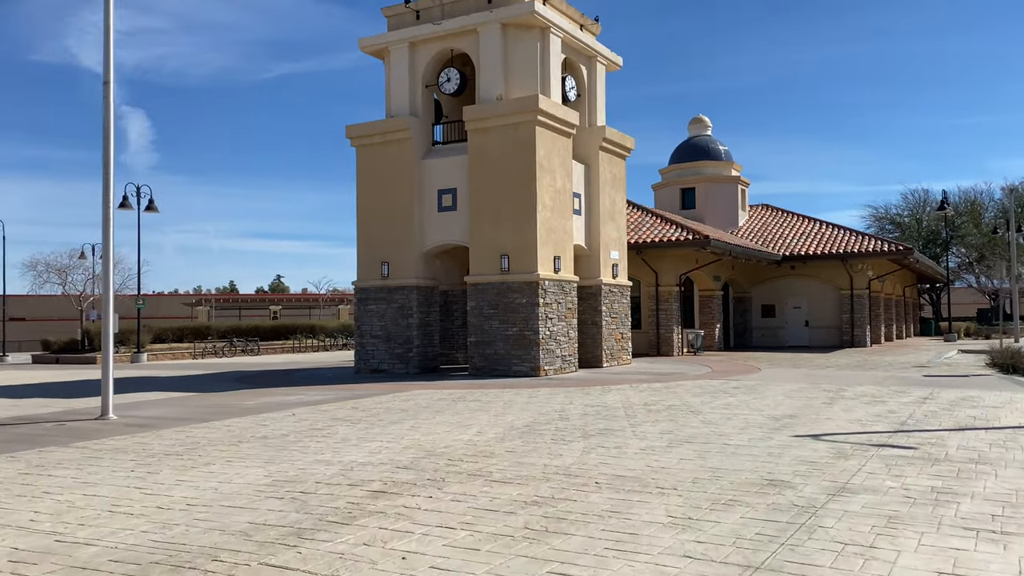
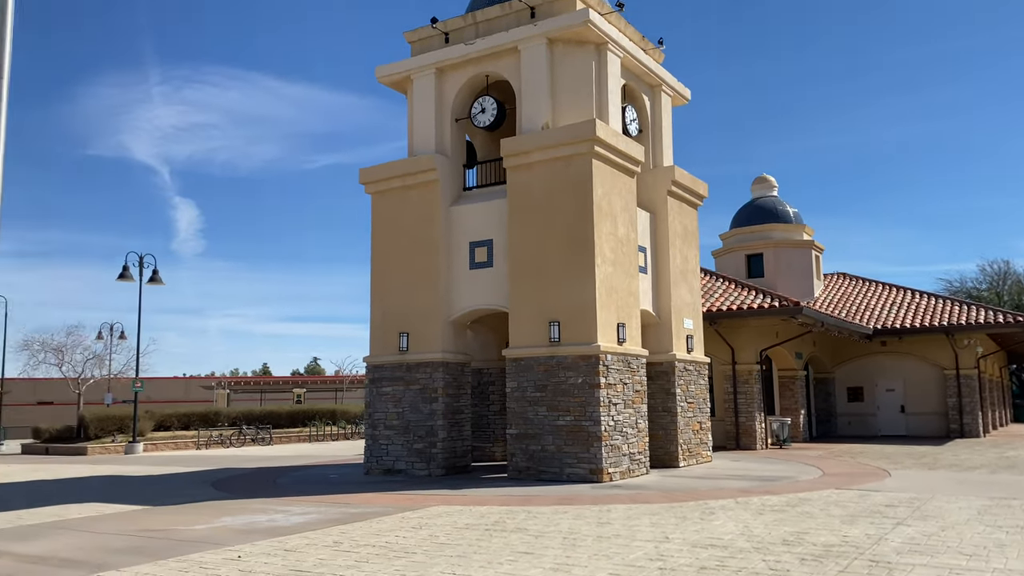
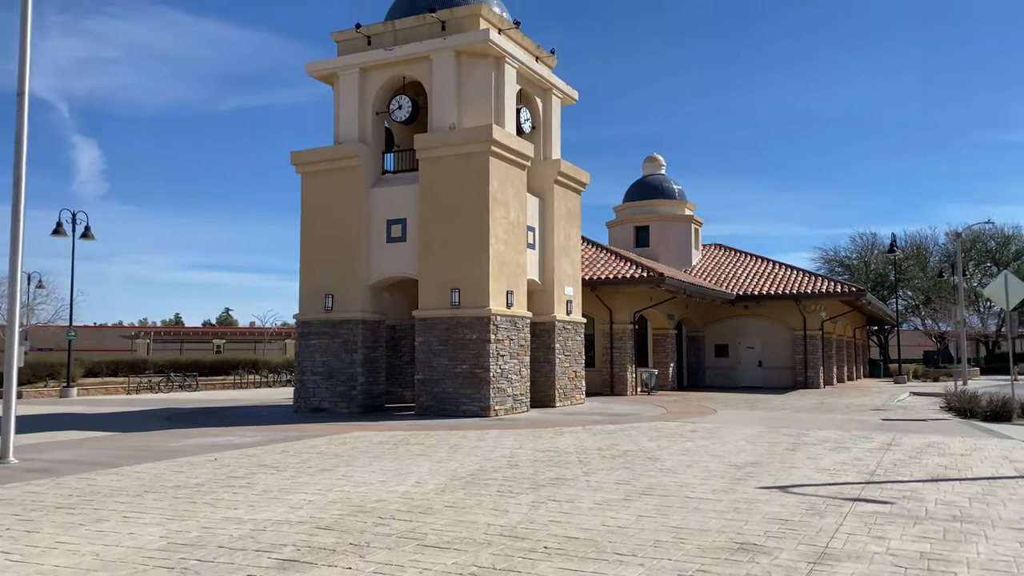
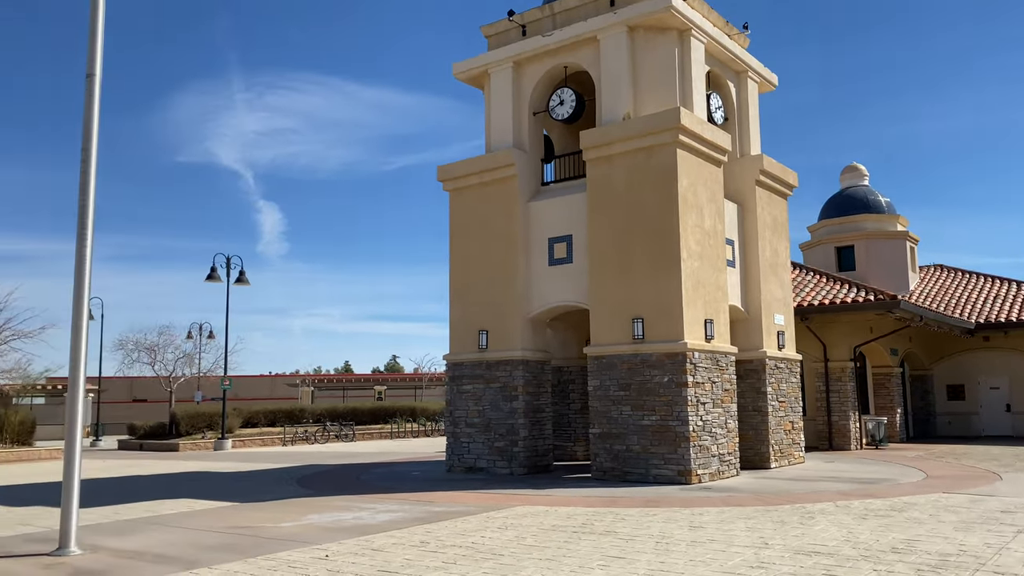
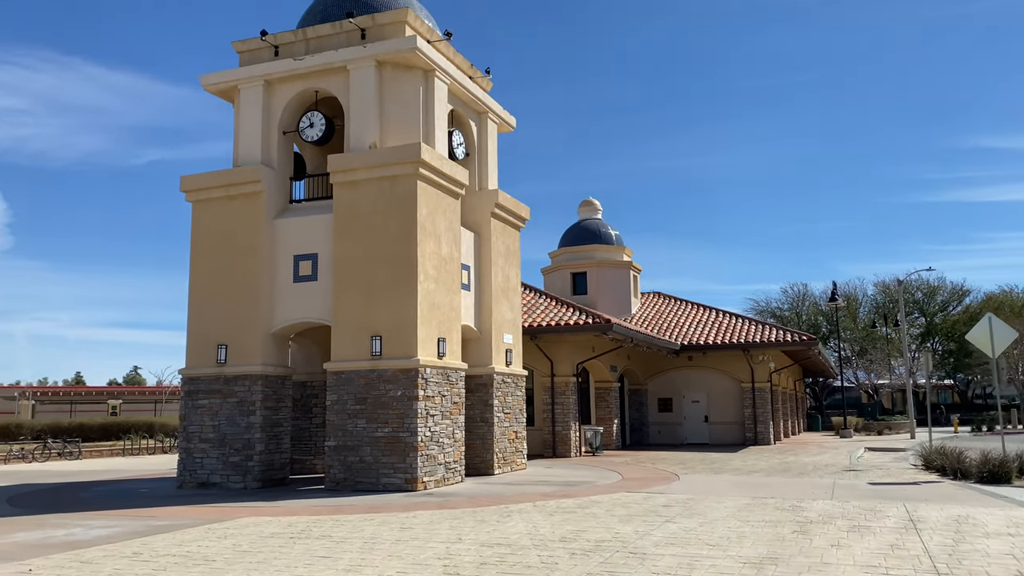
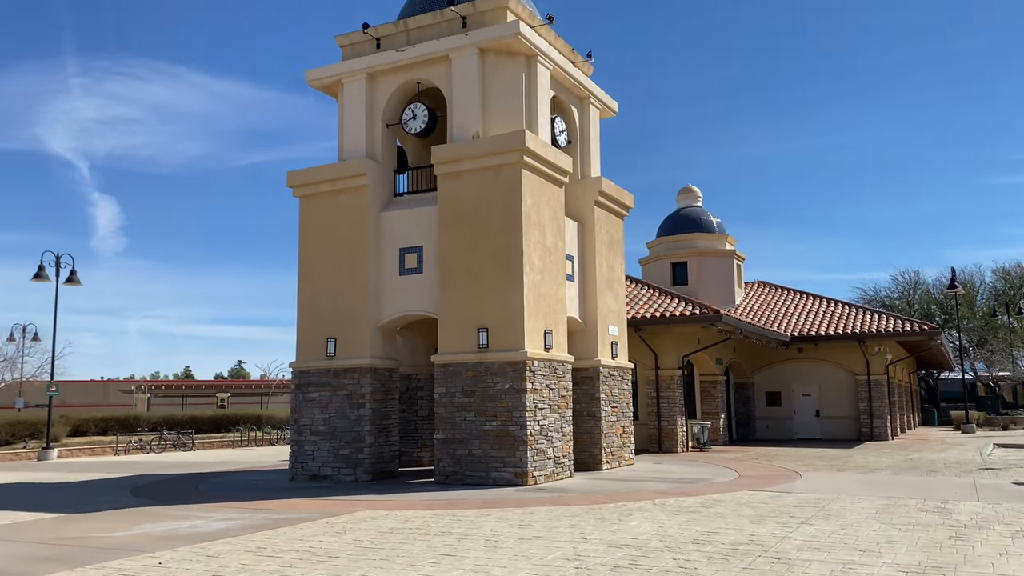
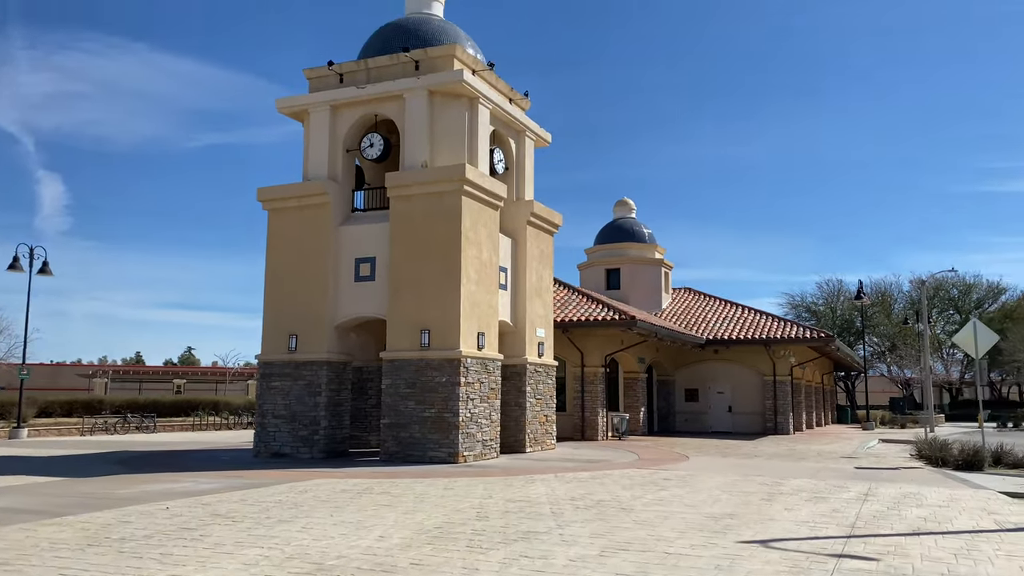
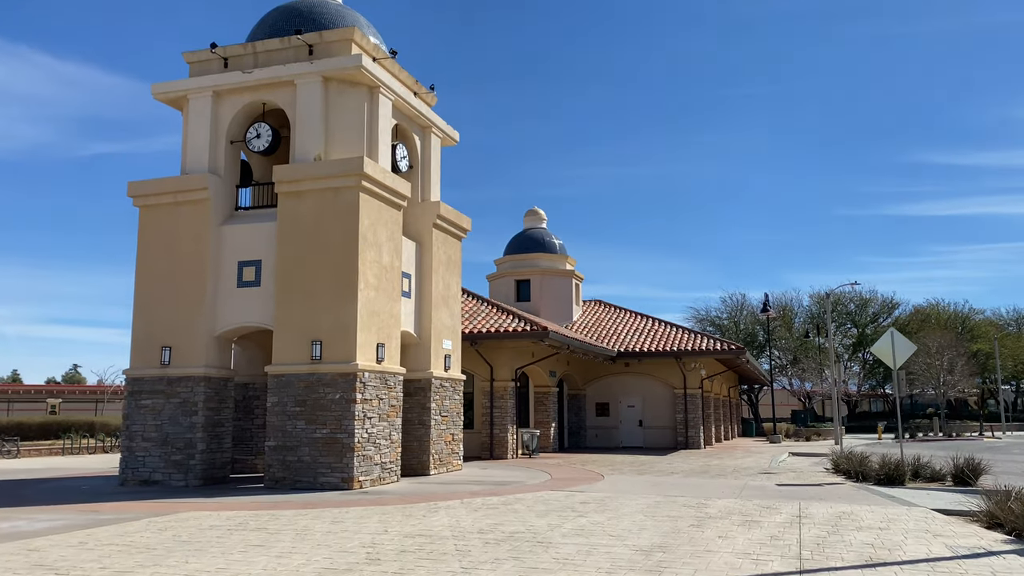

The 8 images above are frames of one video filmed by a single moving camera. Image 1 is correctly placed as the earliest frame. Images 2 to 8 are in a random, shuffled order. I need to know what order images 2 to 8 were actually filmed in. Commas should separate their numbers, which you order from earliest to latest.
3, 7, 8, 5, 6, 2, 4
